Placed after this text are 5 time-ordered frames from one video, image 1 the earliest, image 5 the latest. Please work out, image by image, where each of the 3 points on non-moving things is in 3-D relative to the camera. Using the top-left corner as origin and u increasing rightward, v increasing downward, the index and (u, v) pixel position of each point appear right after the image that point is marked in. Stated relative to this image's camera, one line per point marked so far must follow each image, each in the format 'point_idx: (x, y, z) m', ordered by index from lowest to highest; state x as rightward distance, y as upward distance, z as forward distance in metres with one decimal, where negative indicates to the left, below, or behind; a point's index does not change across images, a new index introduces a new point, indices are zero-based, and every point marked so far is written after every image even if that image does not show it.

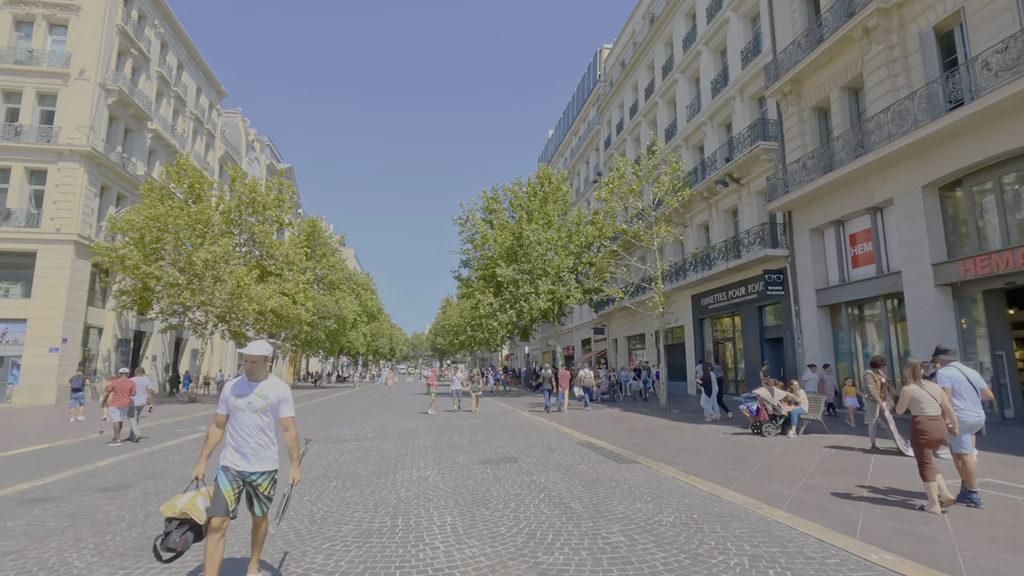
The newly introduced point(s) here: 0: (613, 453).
0: (+1.6, -2.6, +8.4) m
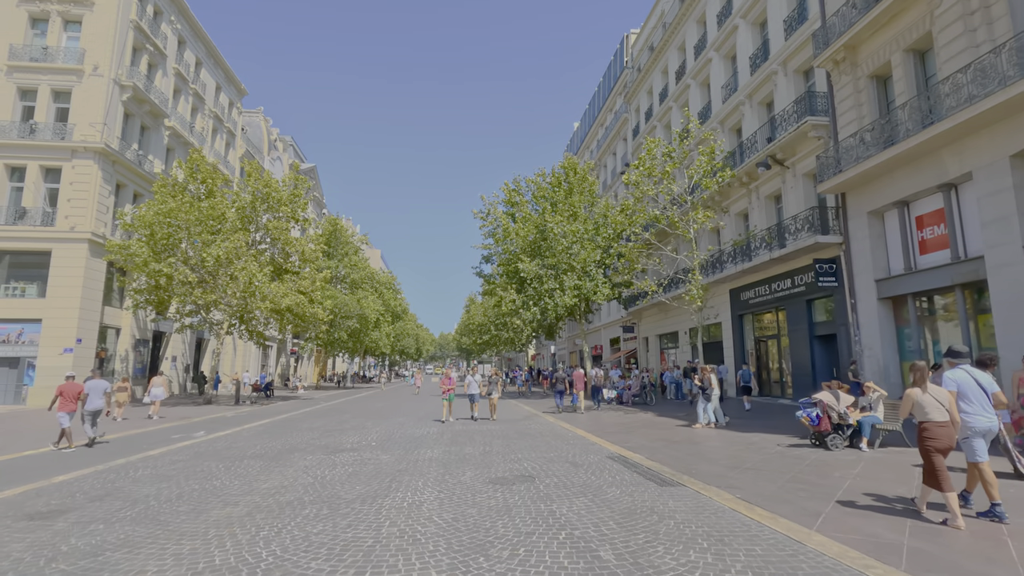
0: (+1.8, -2.4, +7.0) m
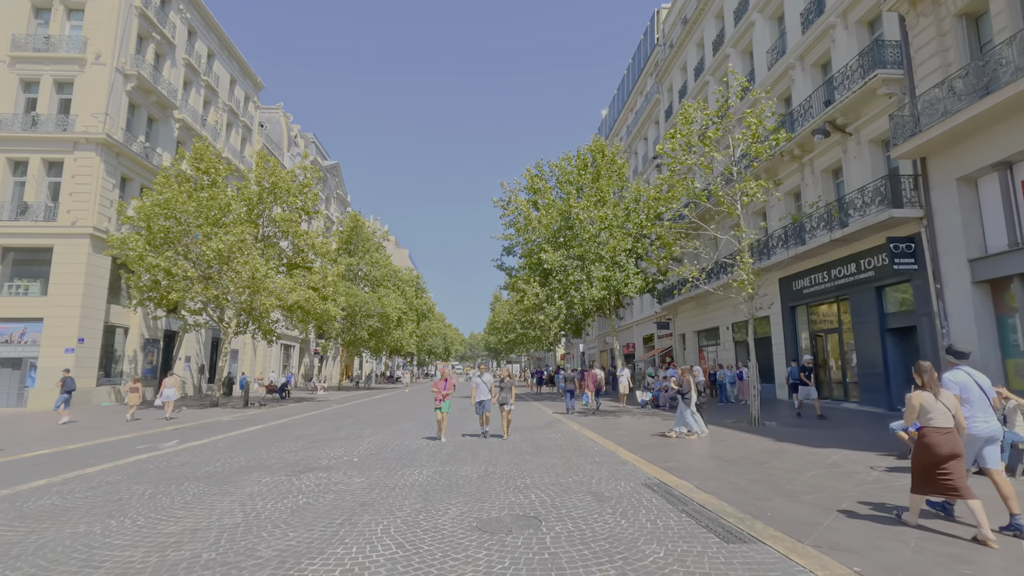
0: (+1.8, -2.1, +5.0) m
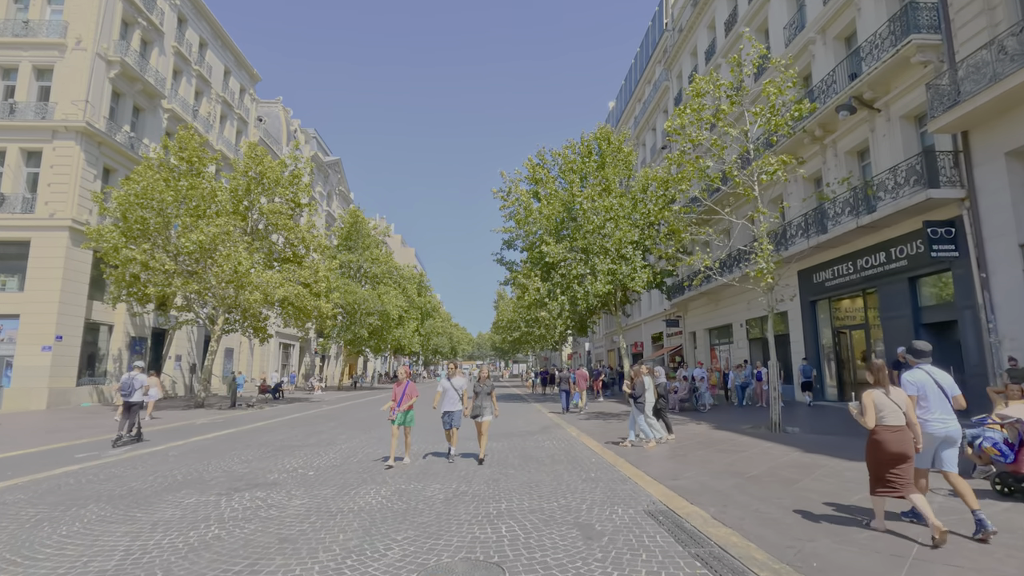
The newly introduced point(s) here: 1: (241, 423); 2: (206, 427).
0: (+1.5, -1.9, +3.7) m
1: (-8.1, -4.0, +16.1) m
2: (-8.7, -3.9, +15.2) m
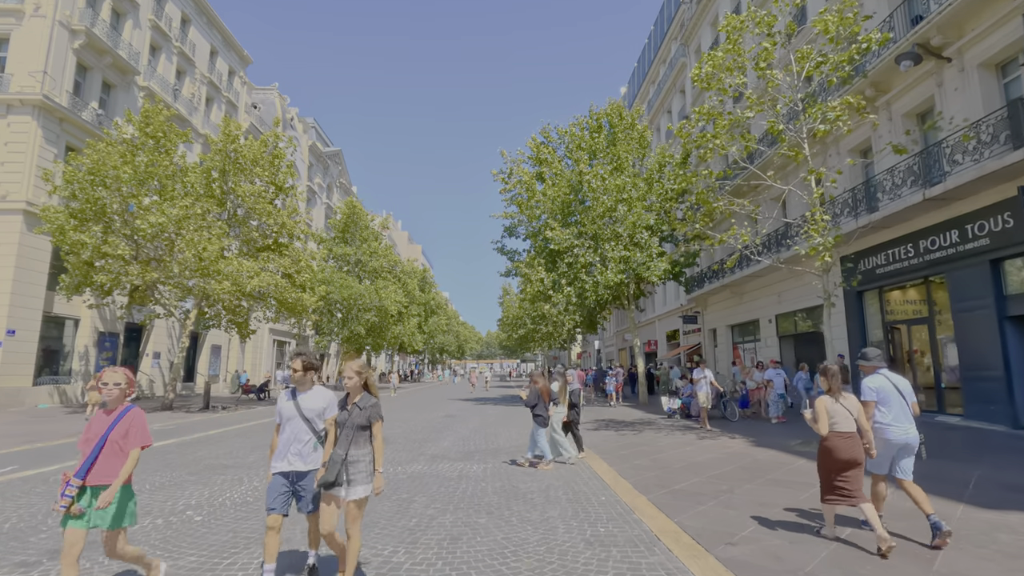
0: (+1.2, -1.6, +1.4) m
1: (-8.2, -3.7, +14.0) m
2: (-8.8, -3.6, +13.1) m
